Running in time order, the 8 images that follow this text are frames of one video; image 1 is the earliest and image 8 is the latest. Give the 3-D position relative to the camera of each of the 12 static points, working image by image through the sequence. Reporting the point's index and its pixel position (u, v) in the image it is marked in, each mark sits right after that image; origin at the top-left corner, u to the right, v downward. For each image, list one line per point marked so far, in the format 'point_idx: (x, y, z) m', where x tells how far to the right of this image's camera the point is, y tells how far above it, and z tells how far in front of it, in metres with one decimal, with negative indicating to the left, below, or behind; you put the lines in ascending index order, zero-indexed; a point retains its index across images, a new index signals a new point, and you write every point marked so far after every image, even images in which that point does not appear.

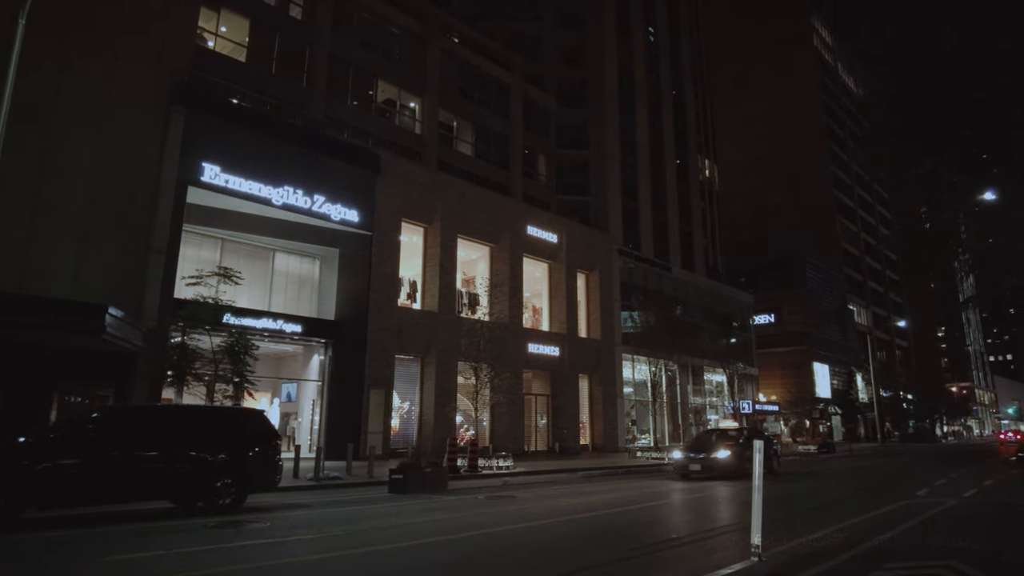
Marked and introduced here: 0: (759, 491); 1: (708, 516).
0: (+2.5, -2.0, +6.7) m
1: (+3.2, -3.8, +11.2) m
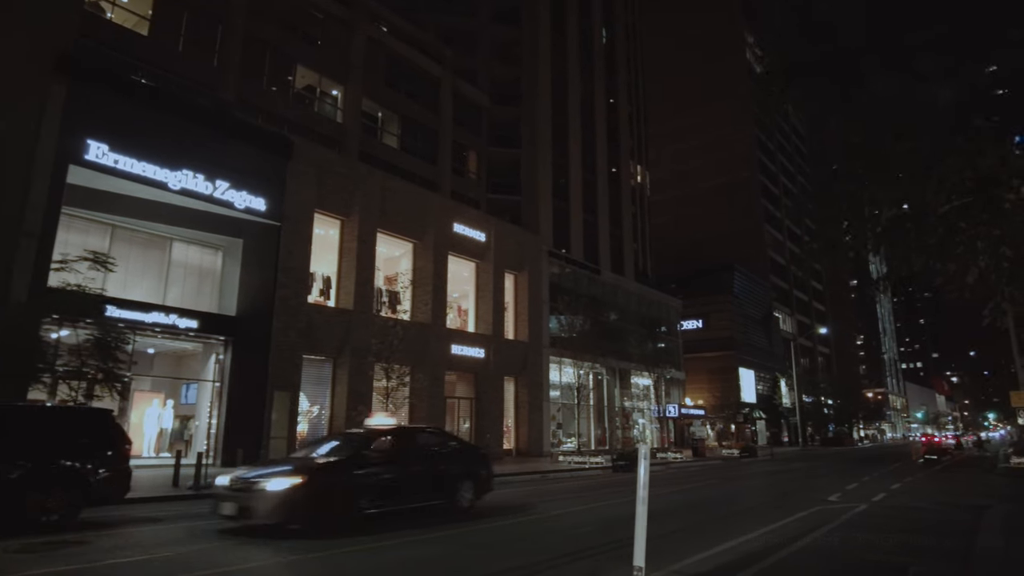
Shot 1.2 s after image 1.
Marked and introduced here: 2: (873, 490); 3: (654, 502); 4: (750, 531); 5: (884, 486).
0: (+1.1, -1.9, +5.8) m
1: (+1.4, -3.7, +10.3) m
2: (+8.8, -5.0, +16.2) m
3: (+3.0, -4.5, +14.1) m
4: (+3.6, -3.7, +10.0) m
5: (+9.9, -5.2, +17.6) m
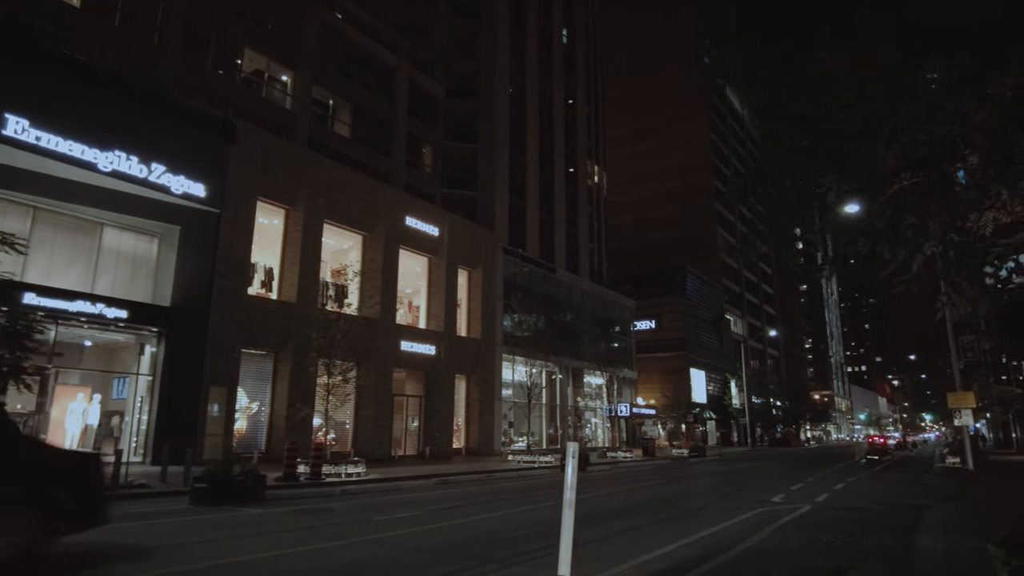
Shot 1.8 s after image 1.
0: (+0.4, -1.7, +5.3) m
1: (+0.4, -3.5, +9.8) m
2: (+7.4, -5.0, +16.2) m
3: (+1.8, -4.4, +13.8) m
4: (+2.6, -3.6, +9.7) m
5: (+8.4, -5.2, +17.6) m
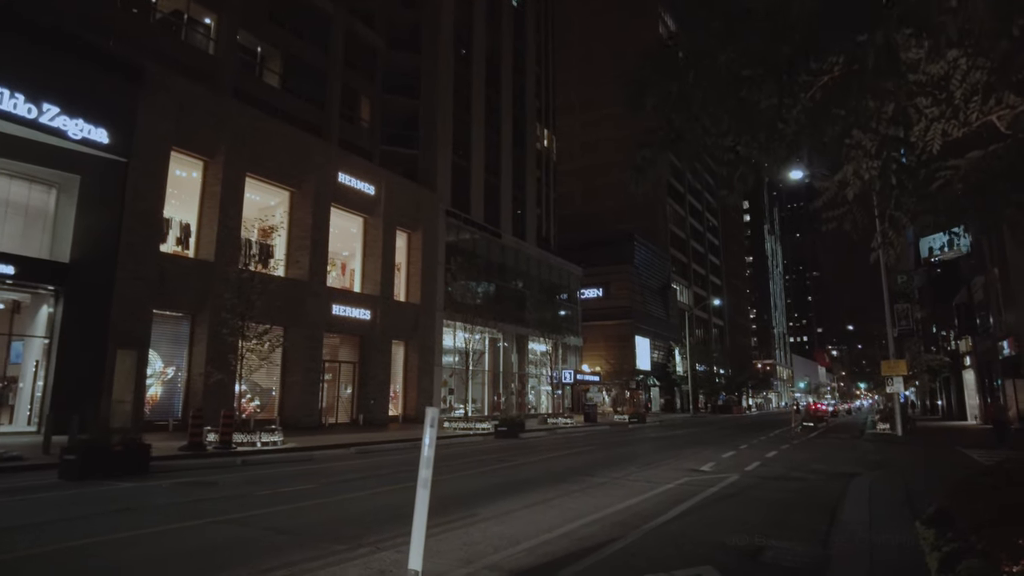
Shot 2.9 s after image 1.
0: (-0.6, -1.3, +4.3) m
1: (-1.0, -2.9, +8.9) m
2: (+5.6, -4.1, +15.8) m
3: (+0.1, -3.6, +13.0) m
4: (+1.3, -2.9, +8.9) m
5: (+6.4, -4.3, +17.3) m
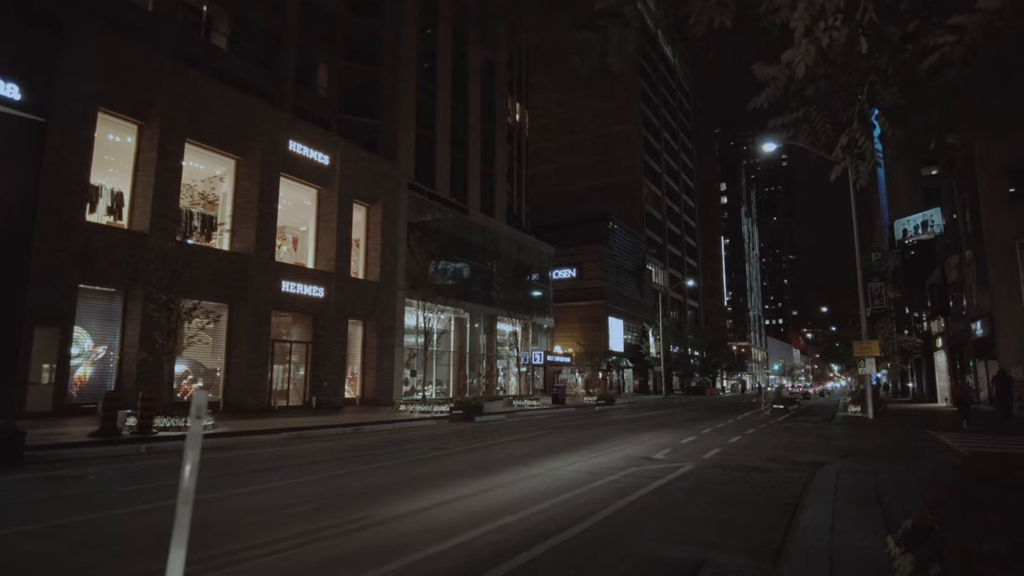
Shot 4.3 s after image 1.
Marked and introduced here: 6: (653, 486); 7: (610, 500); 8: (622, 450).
0: (-1.5, -1.0, +2.9) m
1: (-2.0, -2.4, +7.6) m
2: (+4.3, -3.4, +14.7) m
3: (-1.0, -3.0, +11.7) m
4: (+0.2, -2.5, +7.7) m
5: (+5.1, -3.7, +16.2) m
6: (+1.9, -2.7, +9.2) m
7: (+1.1, -2.5, +8.0) m
8: (+2.4, -3.3, +13.7) m
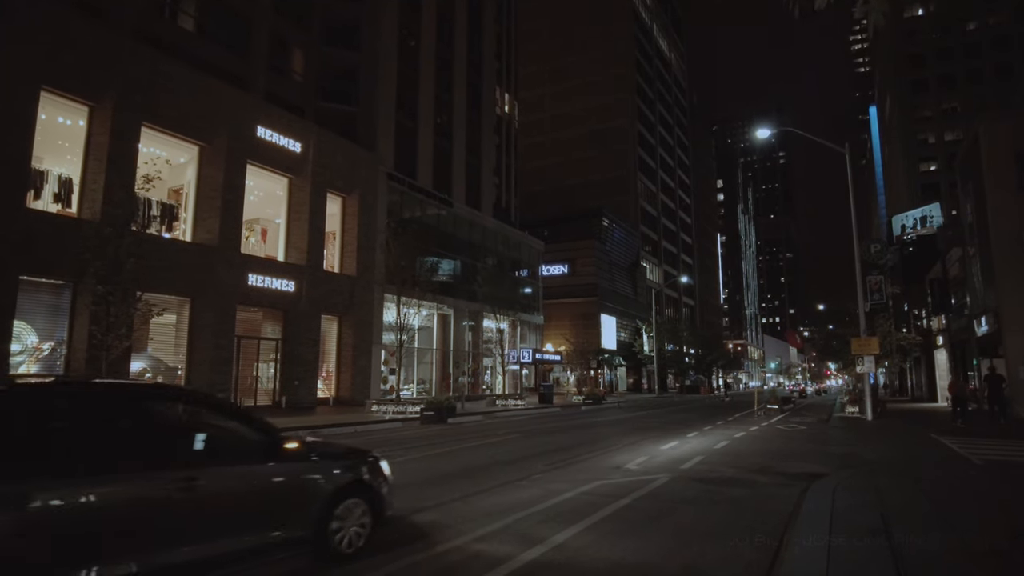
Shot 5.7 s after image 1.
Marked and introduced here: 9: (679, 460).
0: (-2.2, -0.8, +1.5) m
1: (-2.7, -2.2, +6.1) m
2: (+3.6, -3.2, +13.3) m
3: (-1.8, -2.8, +10.2) m
4: (-0.5, -2.3, +6.2) m
5: (+4.4, -3.4, +14.8) m
6: (+1.2, -2.5, +7.8) m
7: (+0.4, -2.3, +6.6) m
8: (+1.6, -3.1, +12.2) m
9: (+3.1, -3.1, +11.9) m
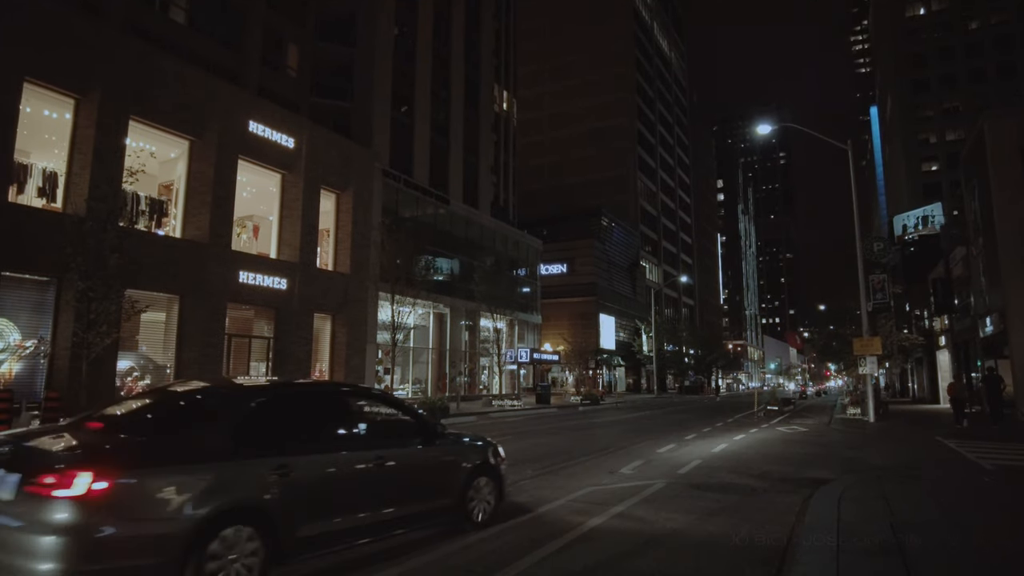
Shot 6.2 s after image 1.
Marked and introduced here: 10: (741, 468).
0: (-2.3, -0.7, +1.0) m
1: (-2.9, -2.1, +5.6) m
2: (+3.4, -3.2, +12.8) m
3: (-1.9, -2.7, +9.7) m
4: (-0.7, -2.2, +5.7) m
5: (+4.2, -3.4, +14.3) m
6: (+1.0, -2.4, +7.3) m
7: (+0.2, -2.3, +6.1) m
8: (+1.5, -3.1, +11.8) m
9: (+2.9, -3.0, +11.5) m
10: (+3.8, -2.9, +11.0) m
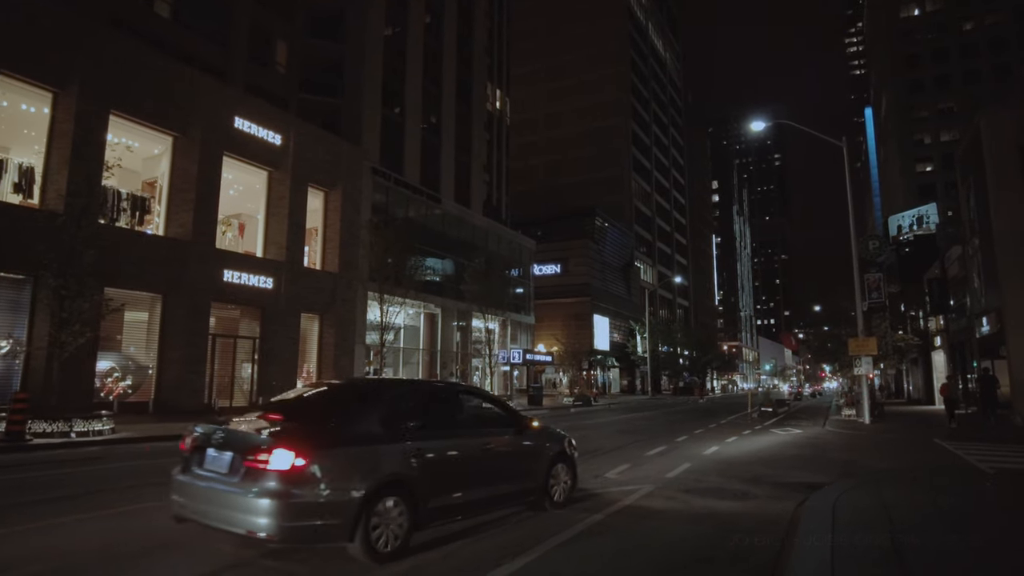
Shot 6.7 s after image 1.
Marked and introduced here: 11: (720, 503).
0: (-2.6, -0.6, +0.5) m
1: (-3.1, -2.1, +5.1) m
2: (+3.1, -3.1, +12.3) m
3: (-2.2, -2.7, +9.3) m
4: (-0.9, -2.1, +5.3) m
5: (+3.9, -3.3, +13.8) m
6: (+0.8, -2.4, +6.8) m
7: (0.0, -2.2, +5.6) m
8: (+1.2, -3.0, +11.3) m
9: (+2.6, -2.9, +11.0) m
10: (+3.5, -2.9, +10.6) m
11: (+2.6, -2.6, +8.2) m
